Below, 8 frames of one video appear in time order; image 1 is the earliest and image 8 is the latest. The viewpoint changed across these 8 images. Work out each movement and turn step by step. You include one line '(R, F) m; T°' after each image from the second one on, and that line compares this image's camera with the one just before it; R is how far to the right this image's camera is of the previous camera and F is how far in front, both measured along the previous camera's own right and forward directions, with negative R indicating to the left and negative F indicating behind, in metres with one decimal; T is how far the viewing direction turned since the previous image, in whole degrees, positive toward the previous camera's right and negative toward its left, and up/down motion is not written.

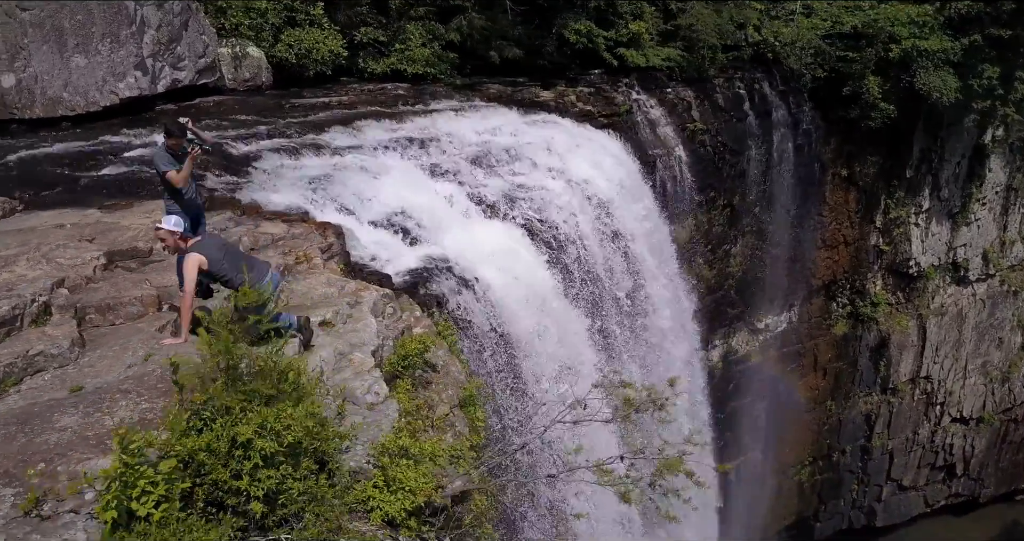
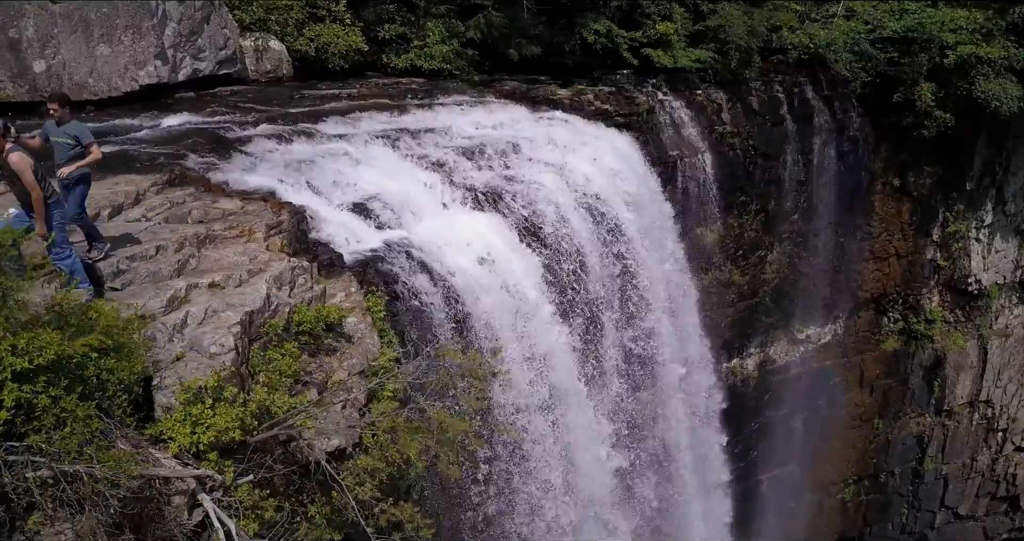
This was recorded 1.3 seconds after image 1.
(+0.9, -0.1) m; -6°
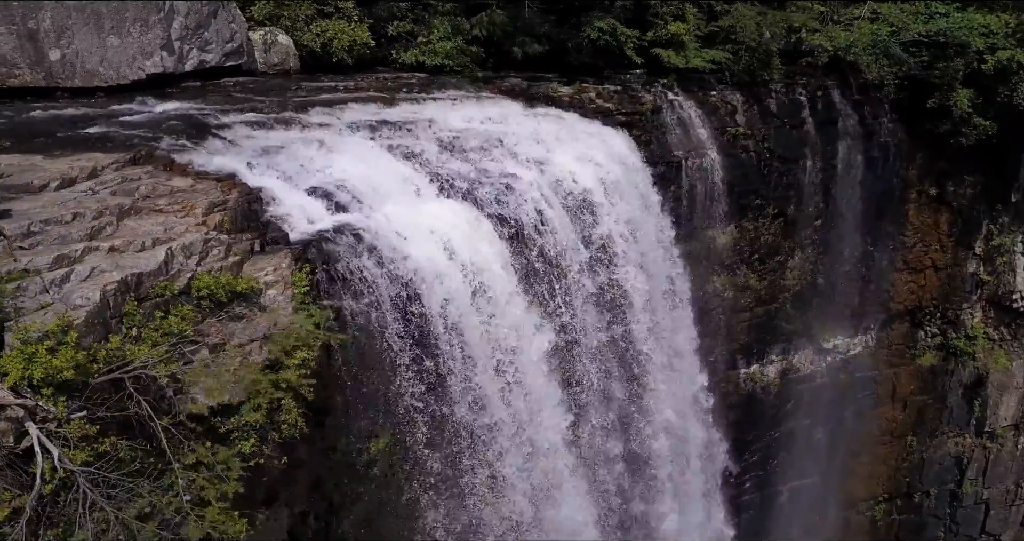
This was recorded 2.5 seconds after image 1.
(+0.9, -0.2) m; -5°
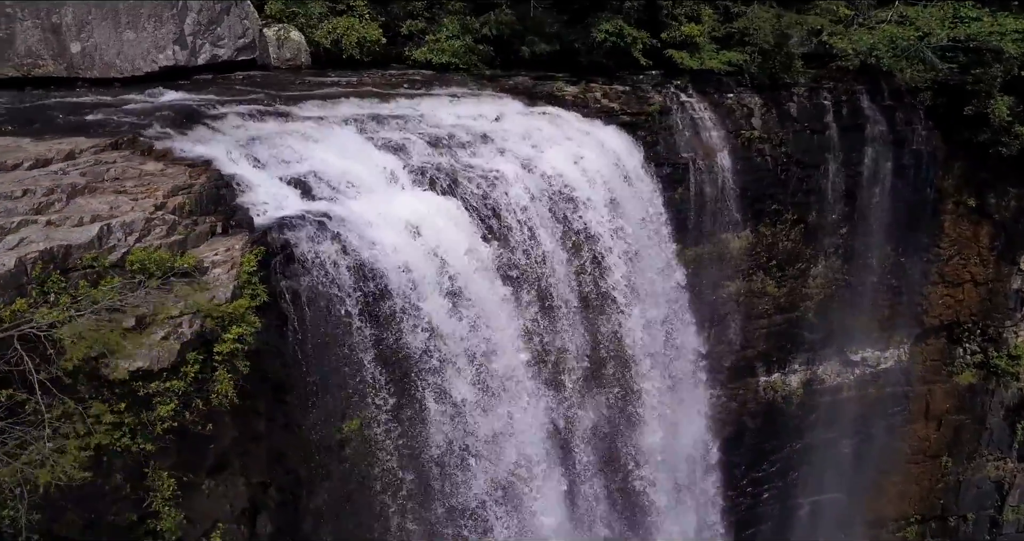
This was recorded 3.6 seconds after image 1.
(+0.8, -0.1) m; -5°
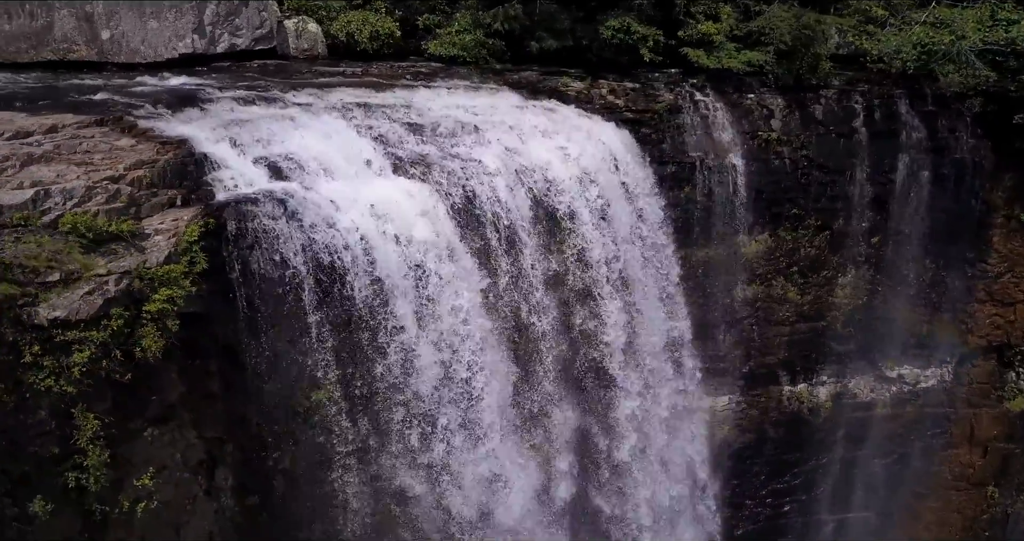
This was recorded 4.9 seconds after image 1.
(+1.2, -0.2) m; -6°
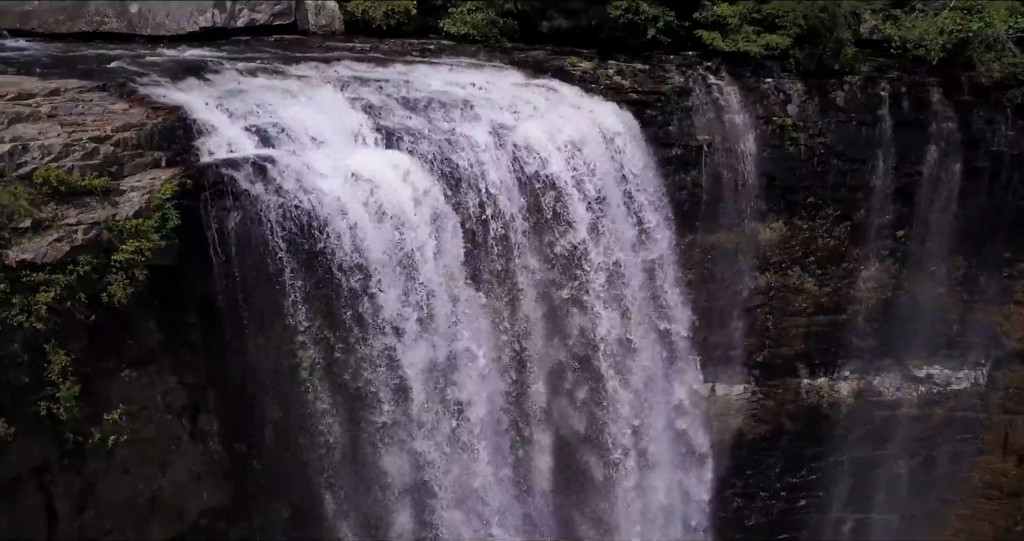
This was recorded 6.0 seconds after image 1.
(+1.0, -0.2) m; -5°
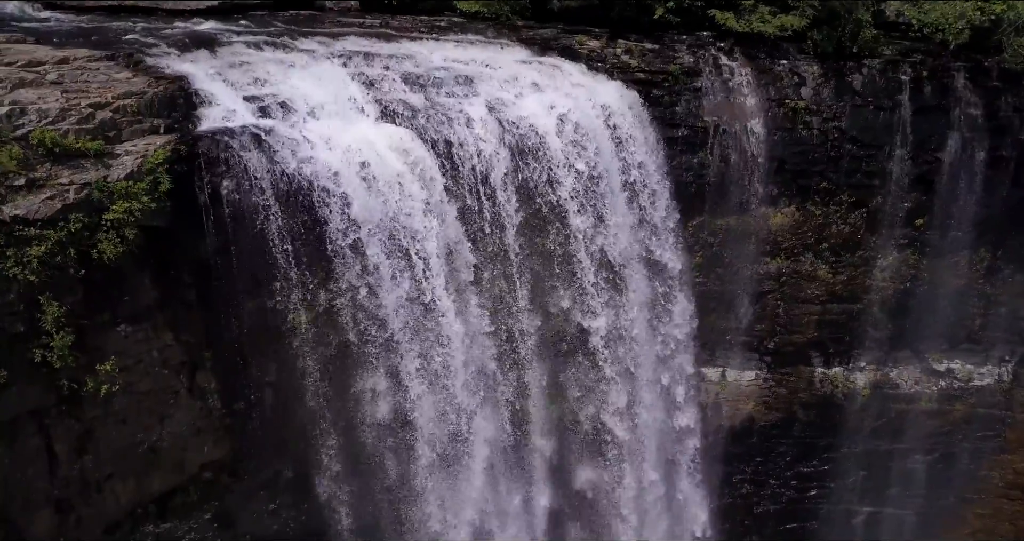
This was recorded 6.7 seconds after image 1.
(+0.6, -0.1) m; -3°
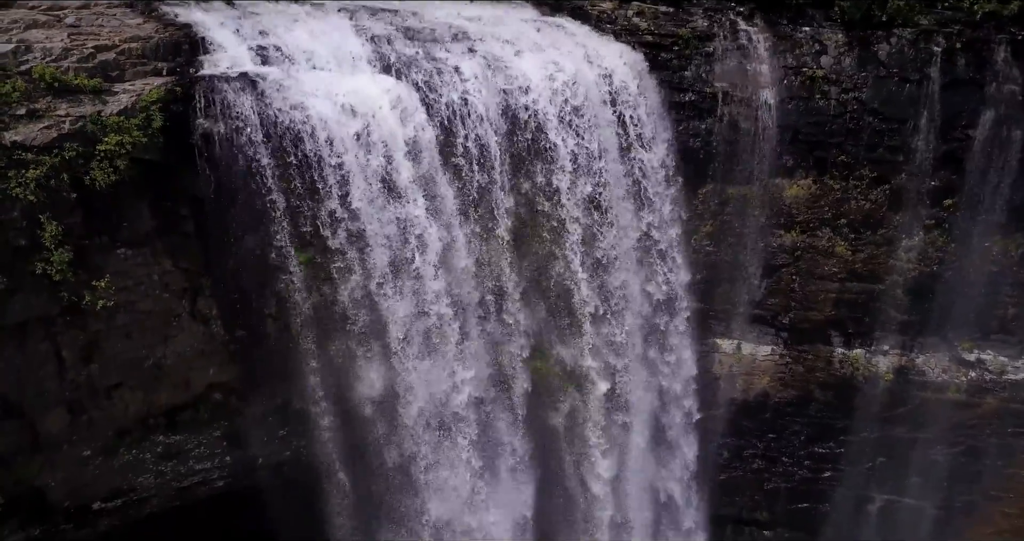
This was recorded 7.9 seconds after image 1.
(+1.1, -0.3) m; -6°
